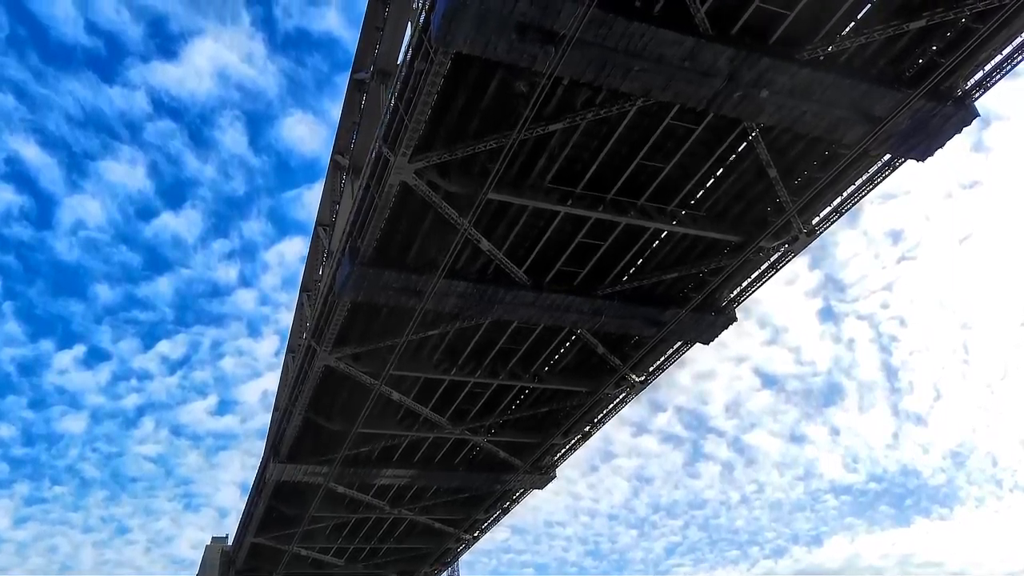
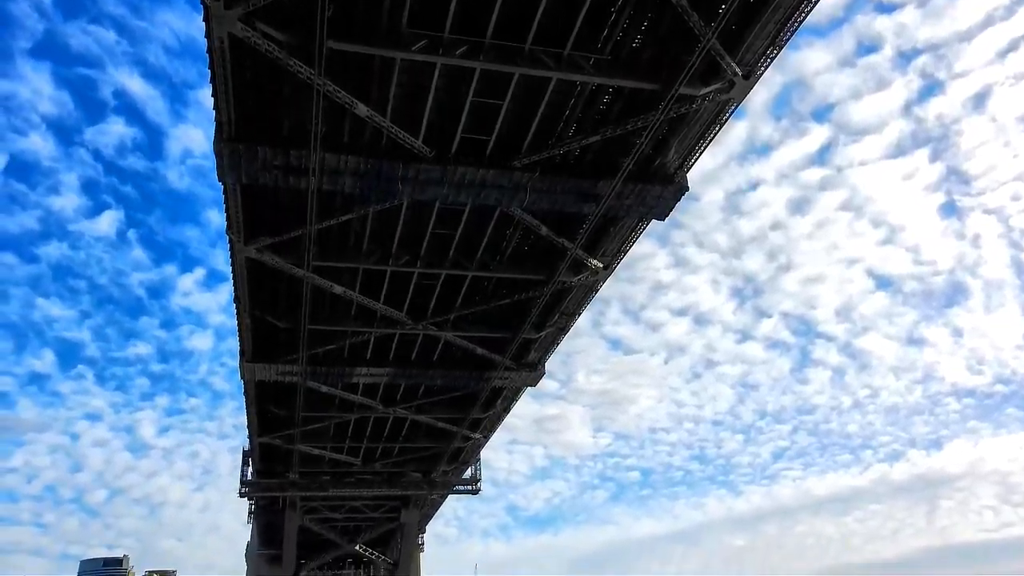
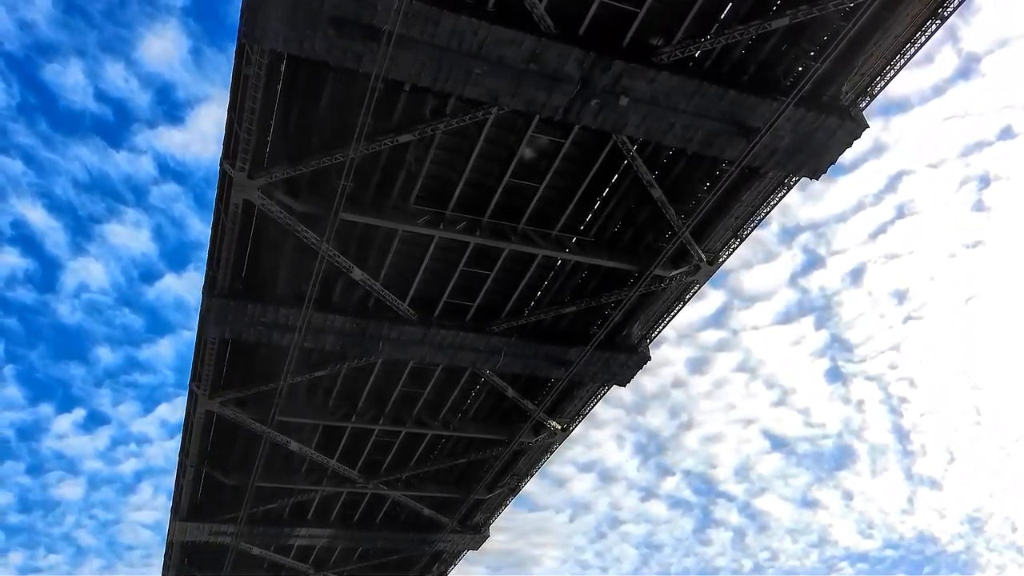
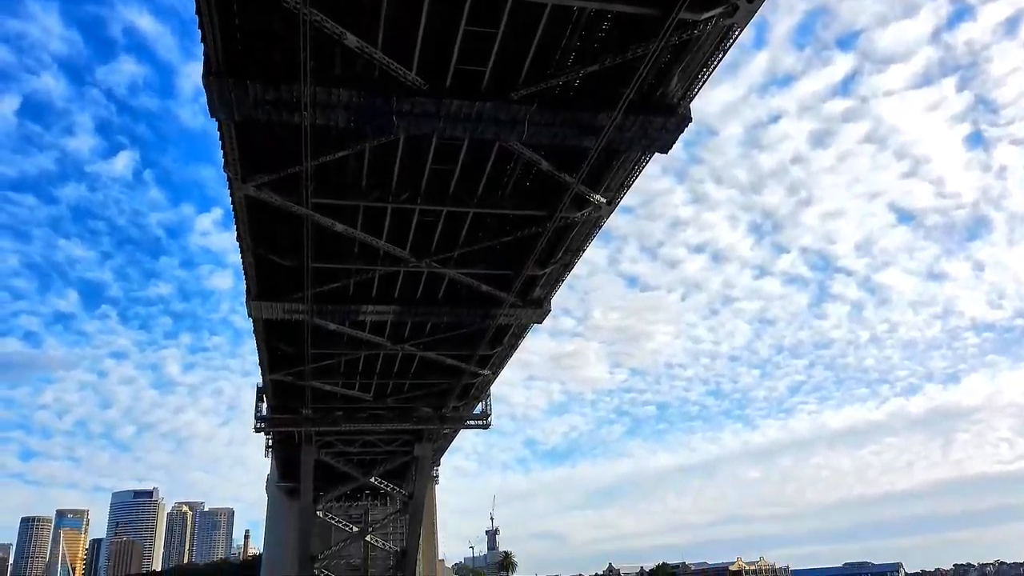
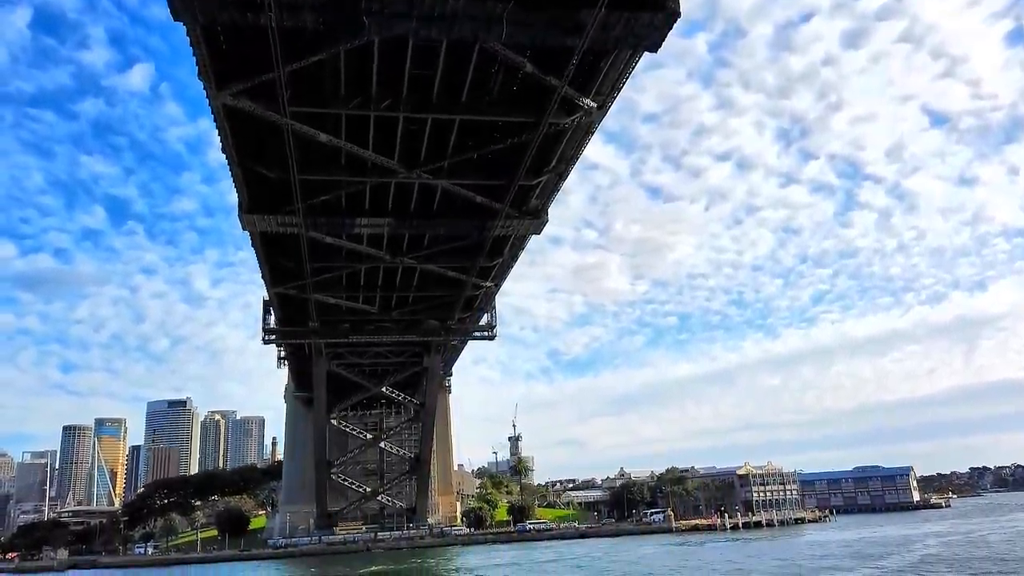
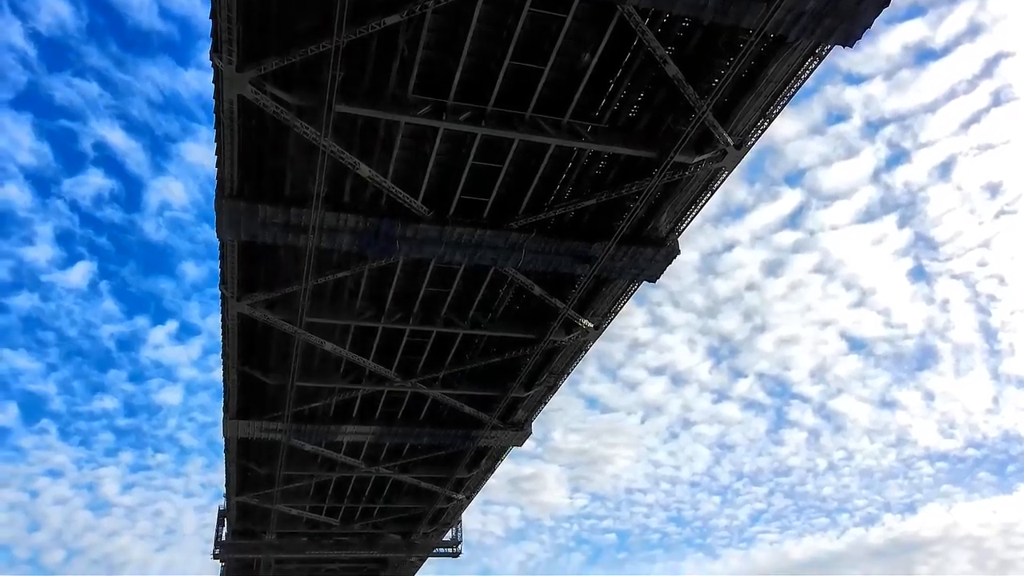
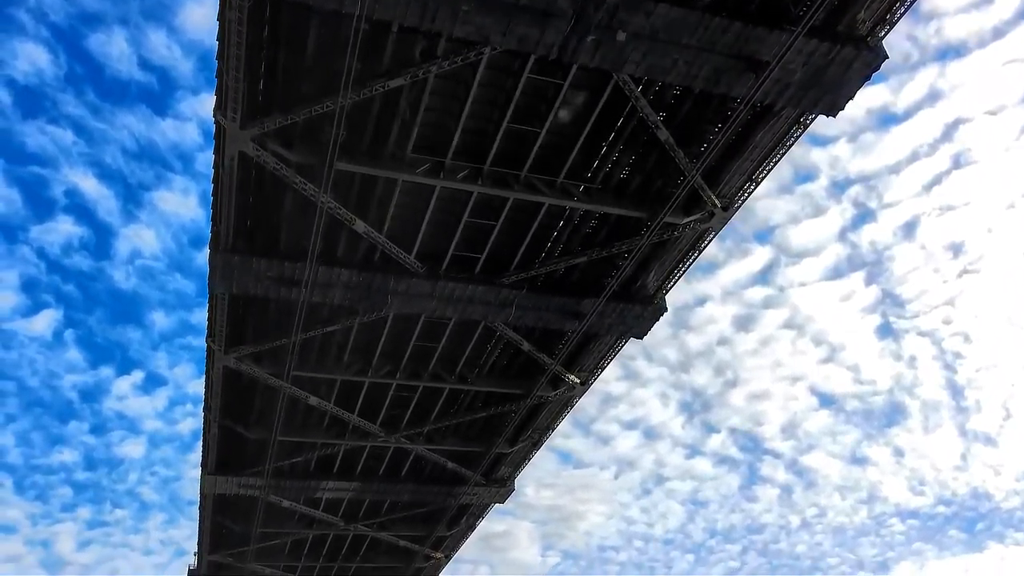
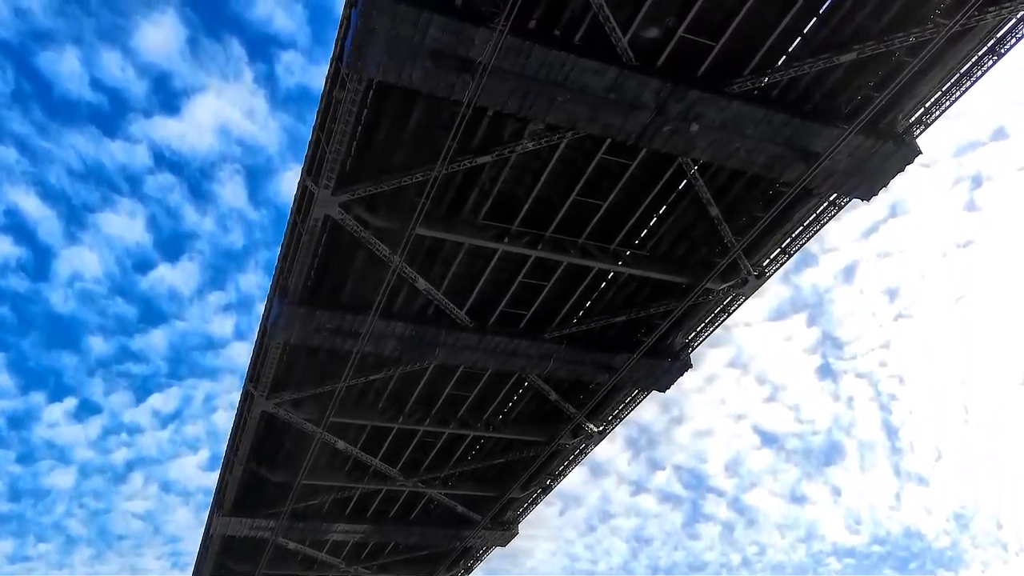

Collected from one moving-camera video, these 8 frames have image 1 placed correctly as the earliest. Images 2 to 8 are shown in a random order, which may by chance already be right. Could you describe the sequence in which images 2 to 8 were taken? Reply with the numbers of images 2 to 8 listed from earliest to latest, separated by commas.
8, 3, 7, 6, 2, 4, 5
